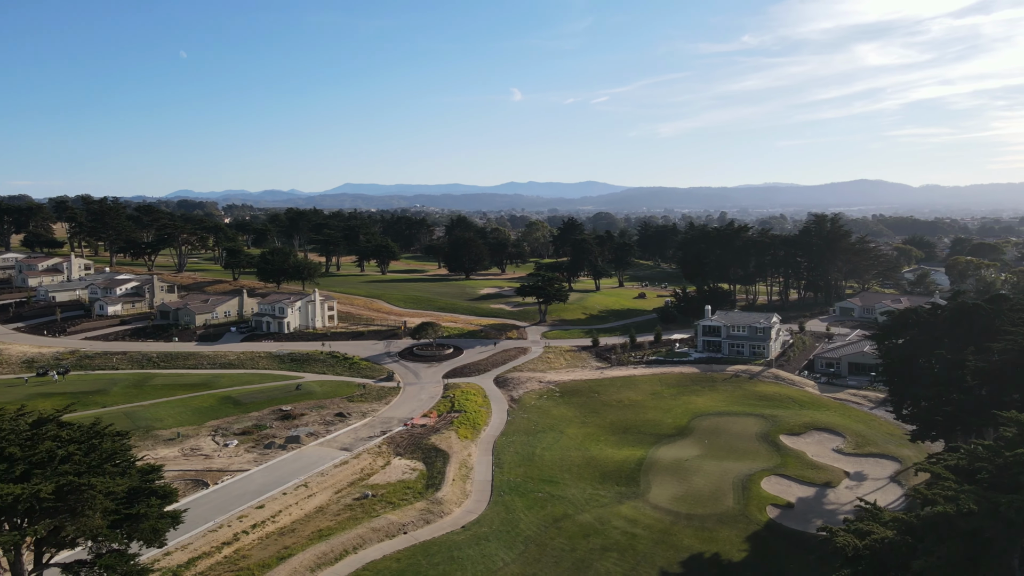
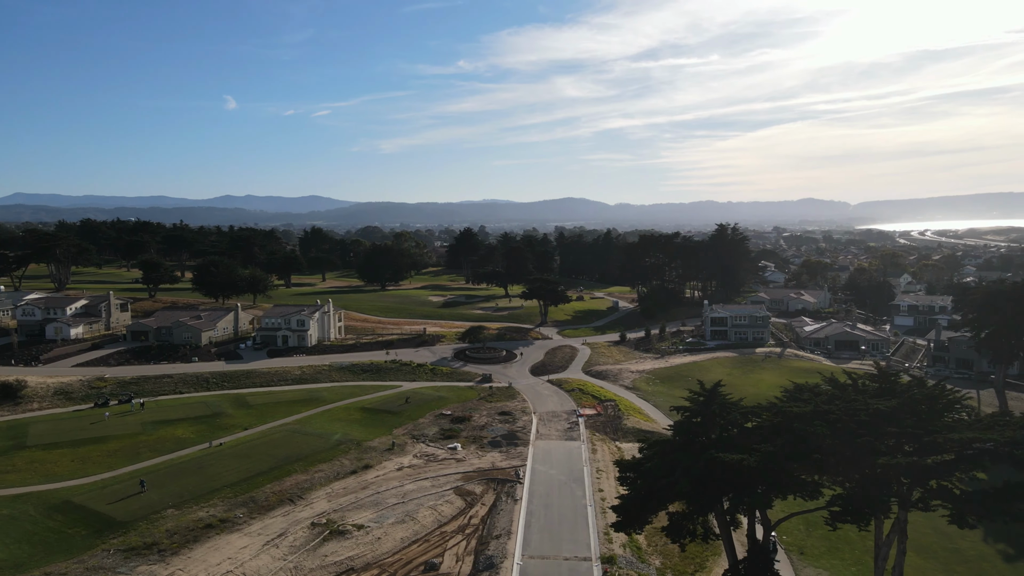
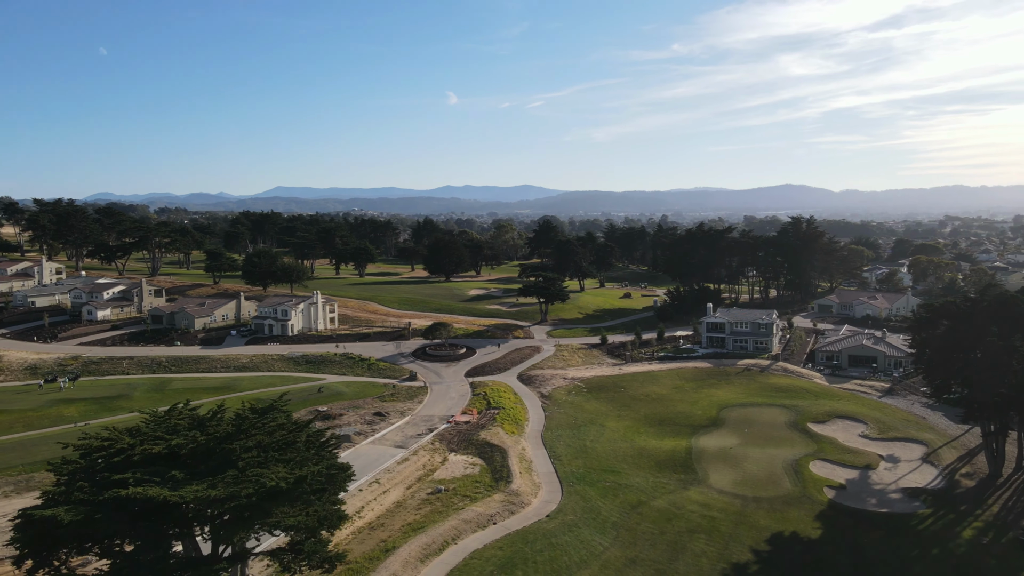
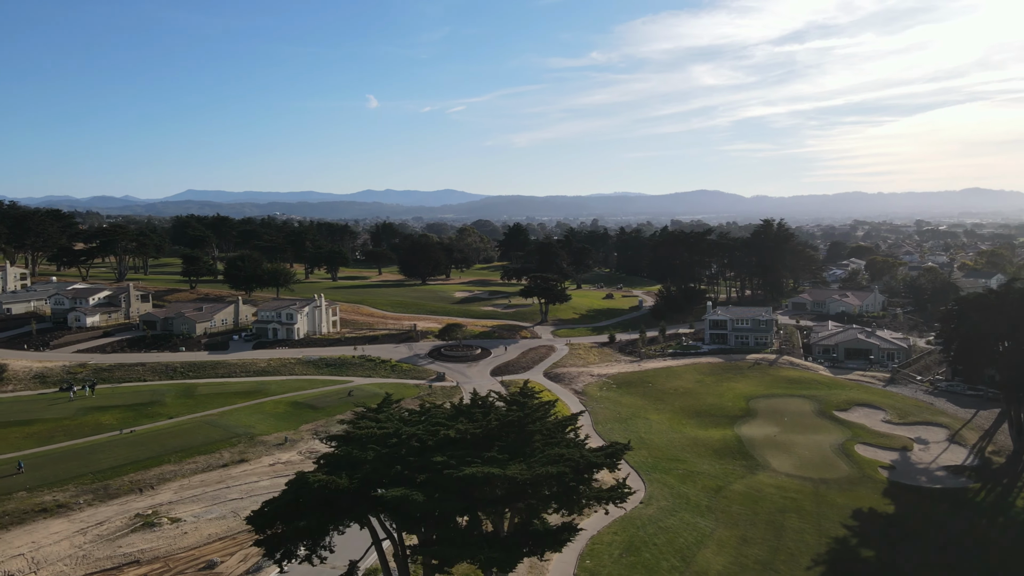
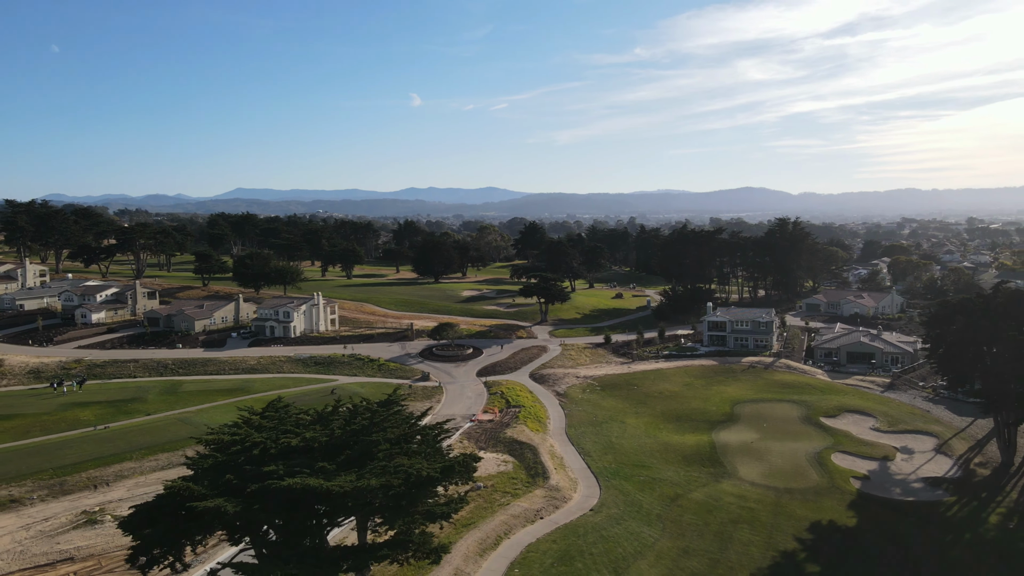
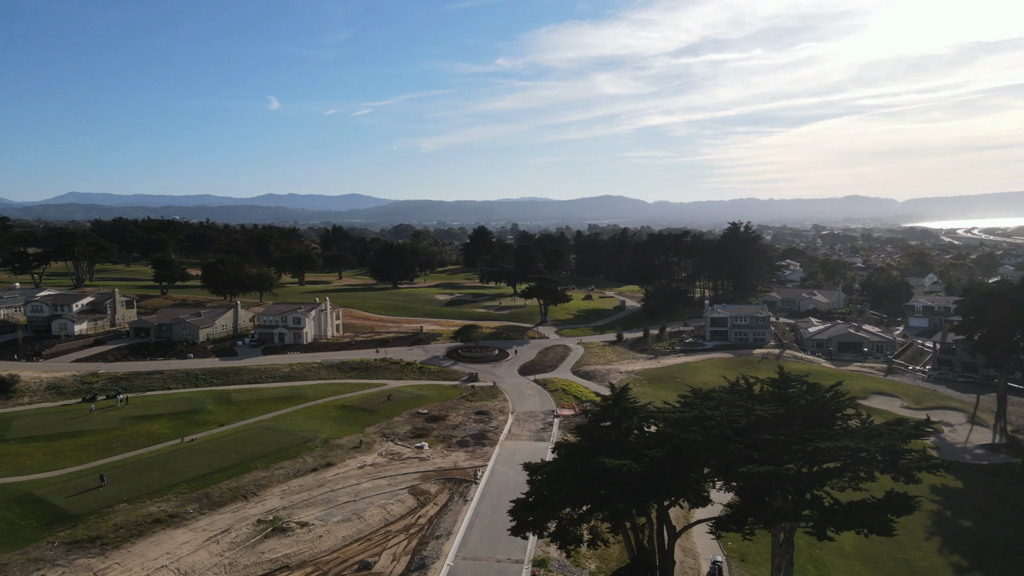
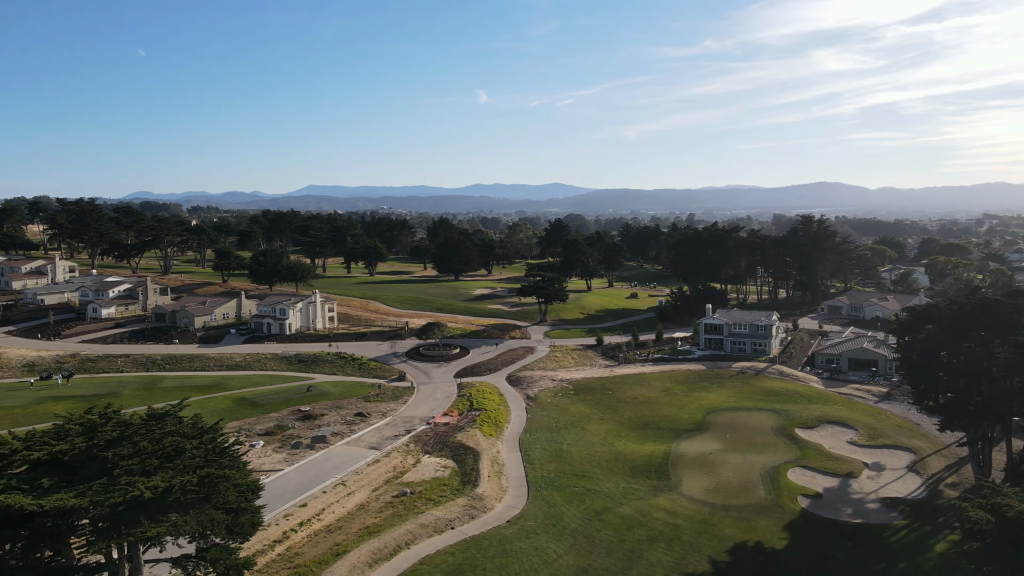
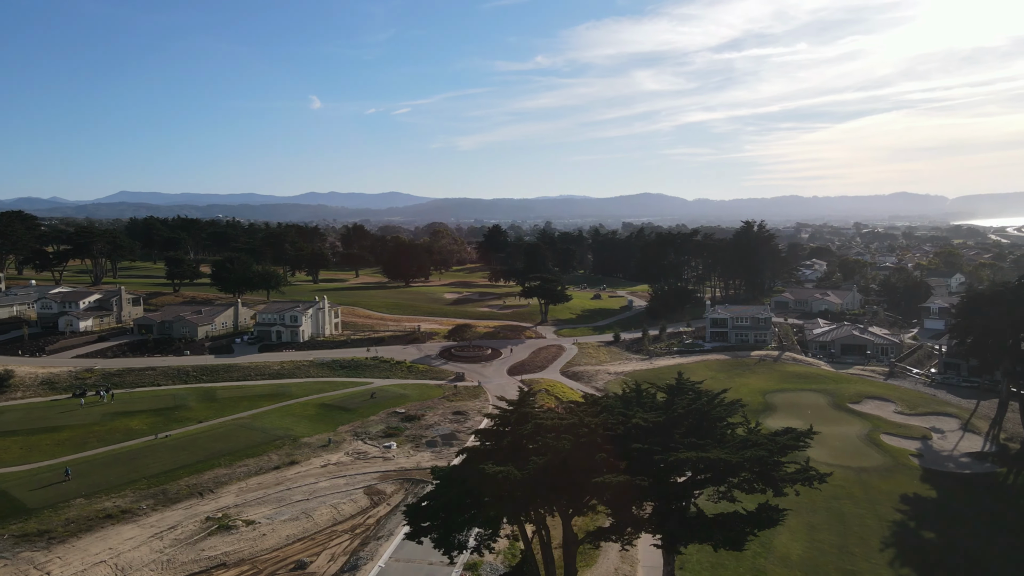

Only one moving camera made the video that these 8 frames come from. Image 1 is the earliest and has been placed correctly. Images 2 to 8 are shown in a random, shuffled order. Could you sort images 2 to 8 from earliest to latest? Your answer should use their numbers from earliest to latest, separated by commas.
7, 3, 5, 4, 8, 6, 2
